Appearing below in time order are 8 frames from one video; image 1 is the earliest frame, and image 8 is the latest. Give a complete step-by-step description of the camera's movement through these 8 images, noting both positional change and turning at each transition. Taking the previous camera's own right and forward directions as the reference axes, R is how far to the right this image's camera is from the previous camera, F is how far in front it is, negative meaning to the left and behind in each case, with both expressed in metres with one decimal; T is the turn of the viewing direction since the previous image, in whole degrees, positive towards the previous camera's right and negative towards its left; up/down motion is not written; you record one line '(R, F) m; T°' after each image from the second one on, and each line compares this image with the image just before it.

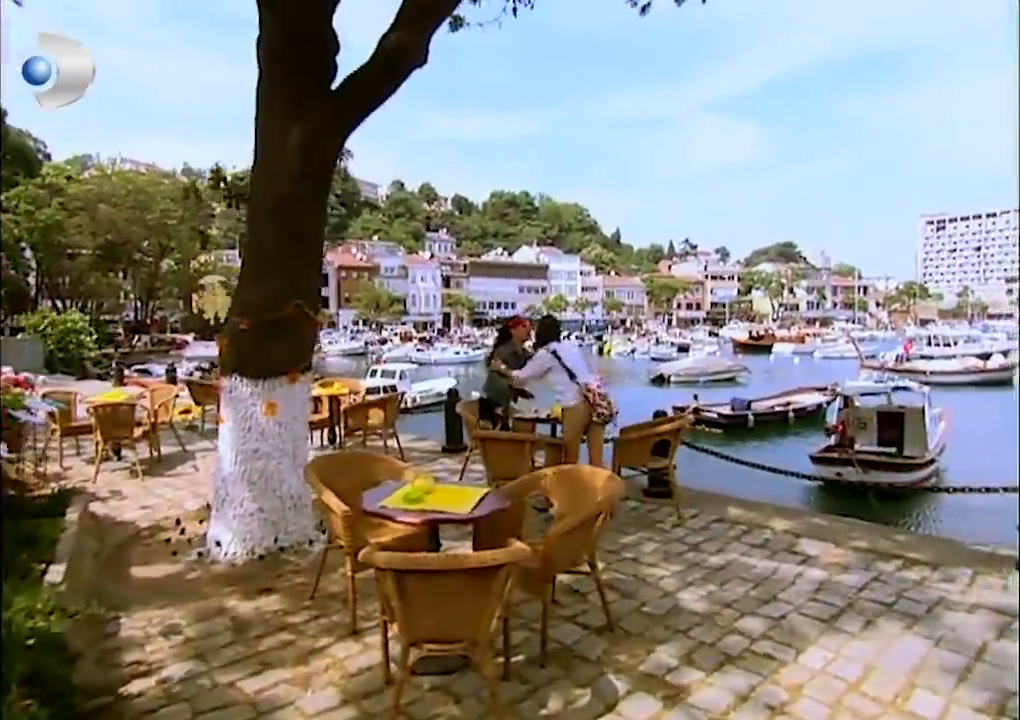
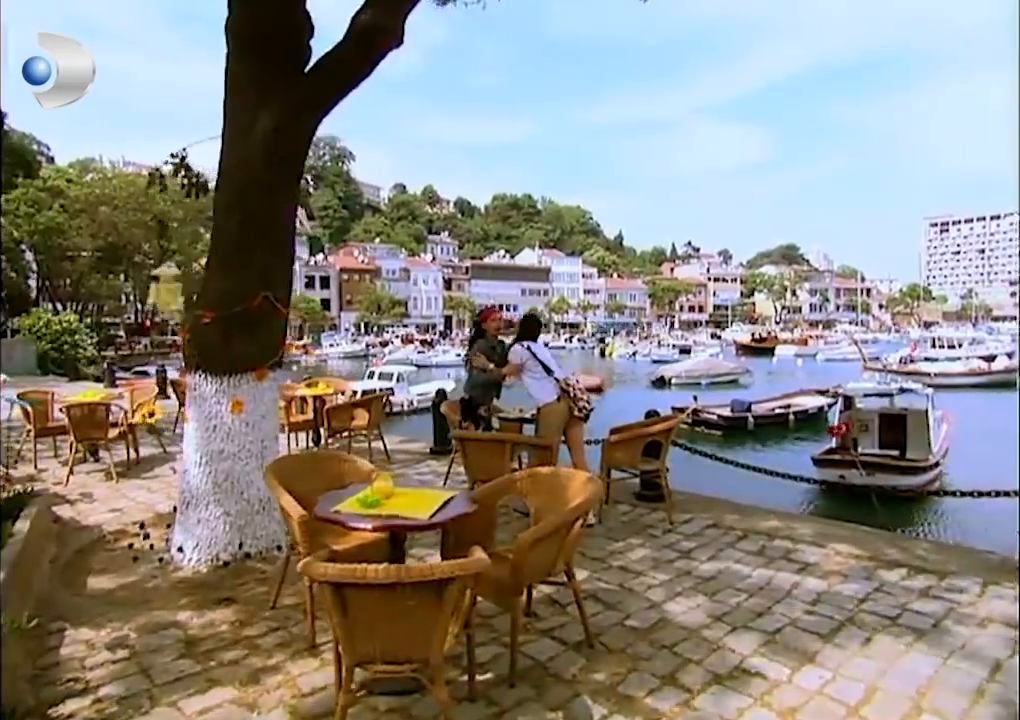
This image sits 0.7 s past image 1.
(+0.2, +0.3) m; 0°
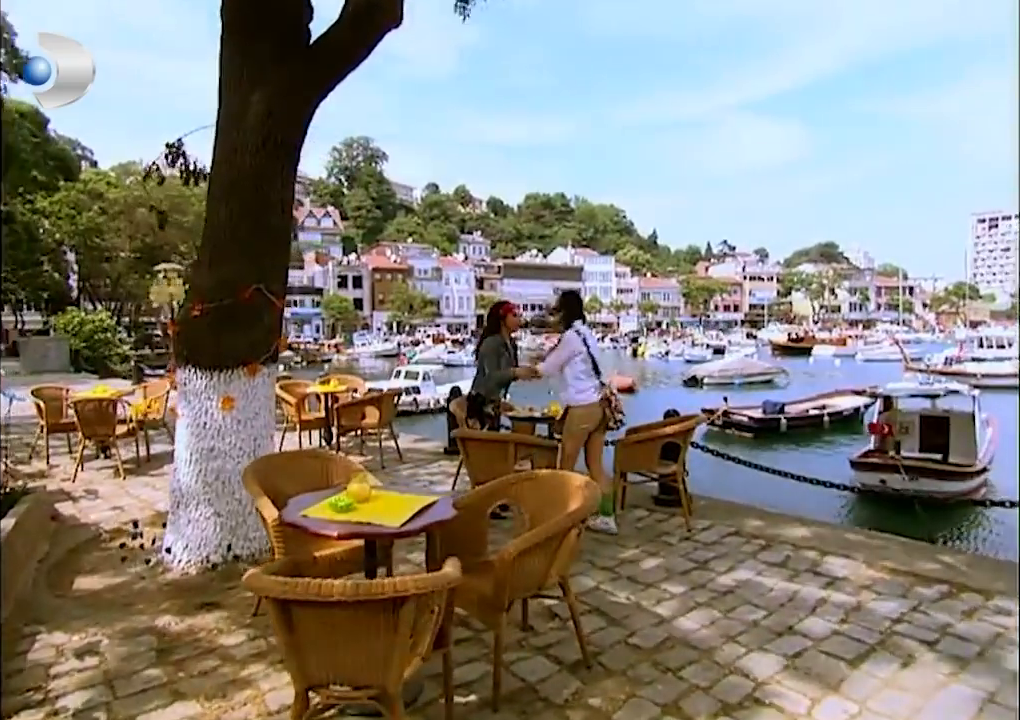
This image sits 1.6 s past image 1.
(+0.2, +0.3) m; -2°
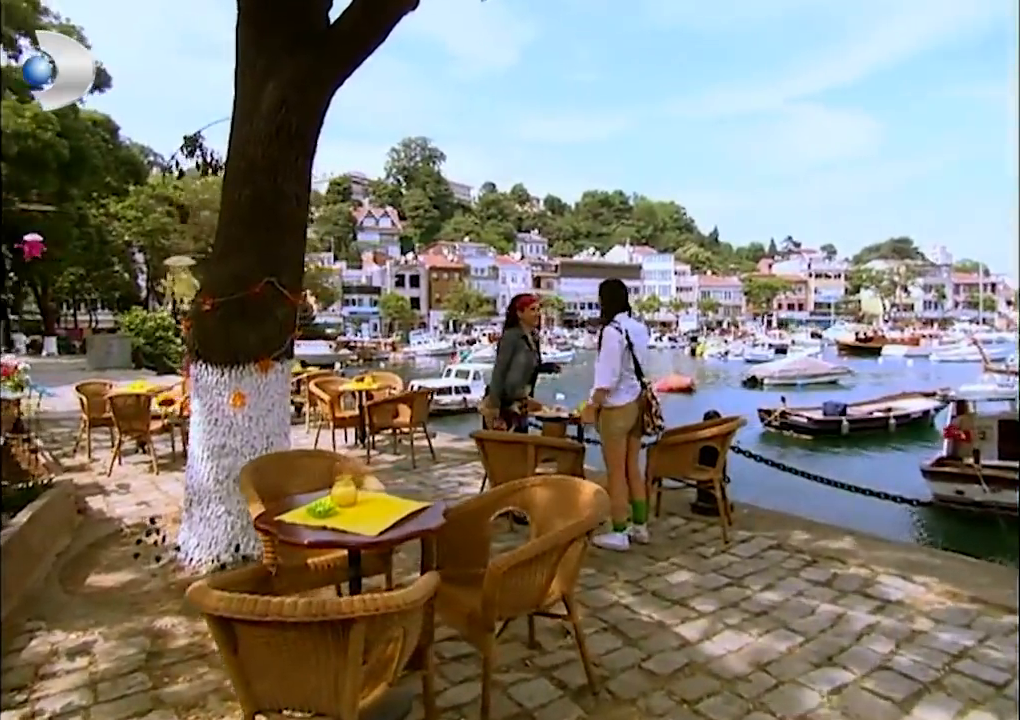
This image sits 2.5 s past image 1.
(+0.2, +0.3) m; -4°
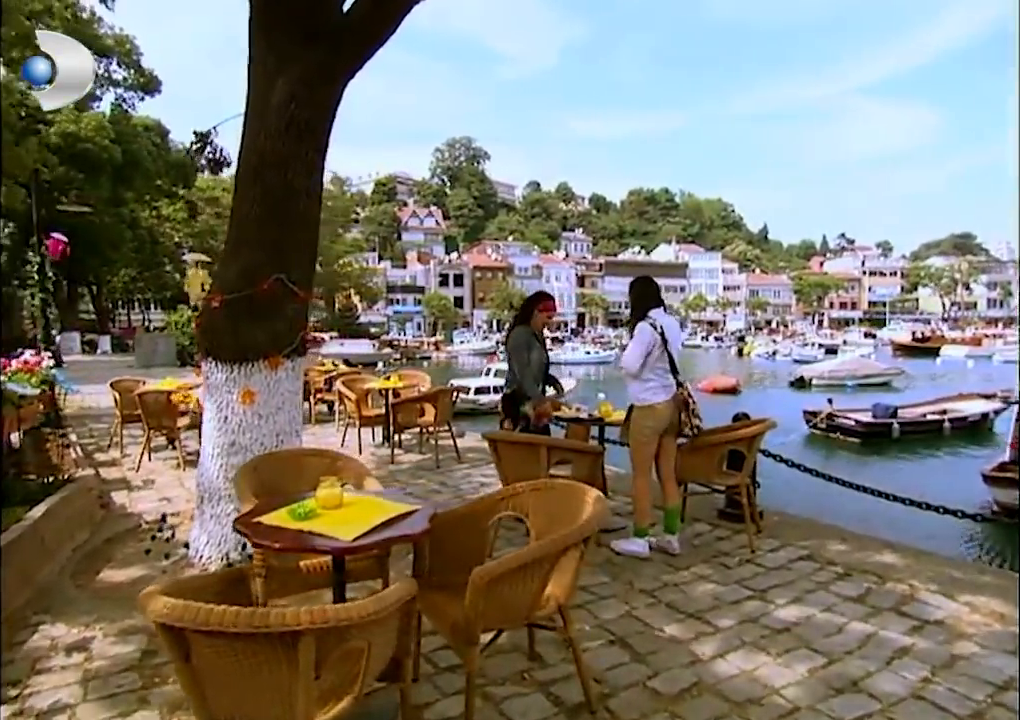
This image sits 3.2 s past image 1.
(+0.2, +0.2) m; -3°
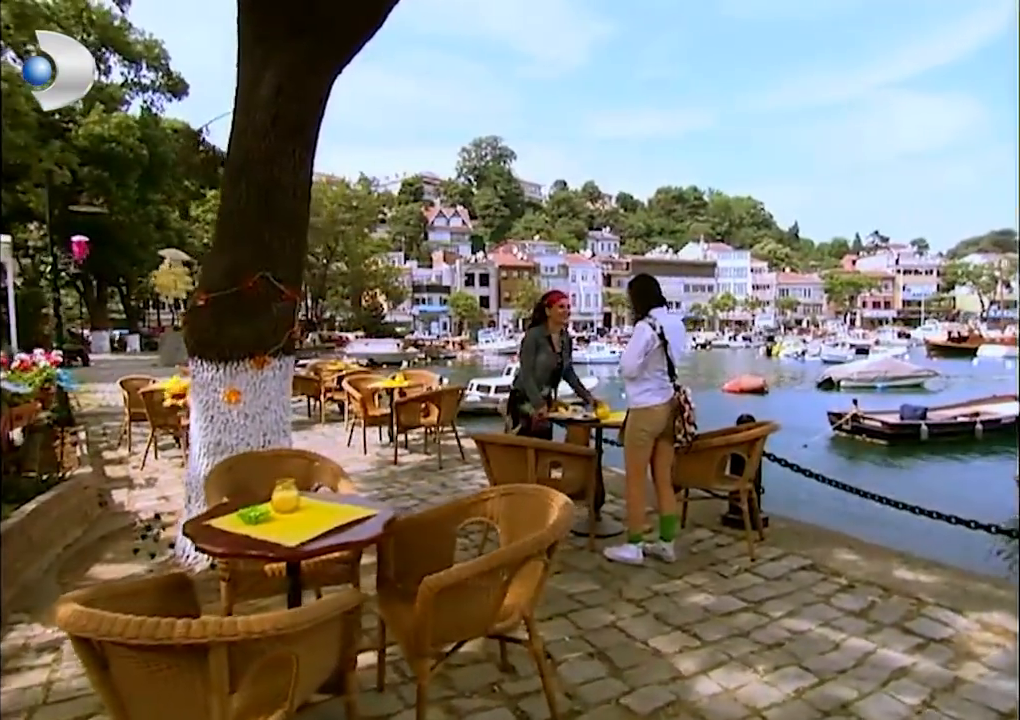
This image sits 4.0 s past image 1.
(+0.2, +0.2) m; -2°
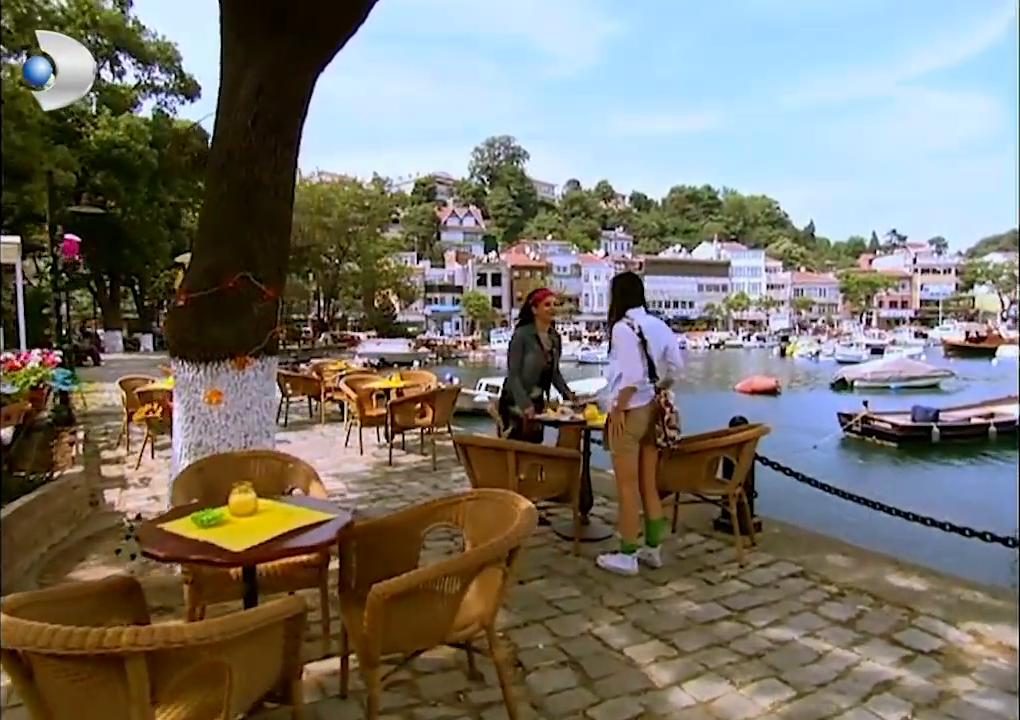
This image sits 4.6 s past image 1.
(+0.2, +0.1) m; -1°
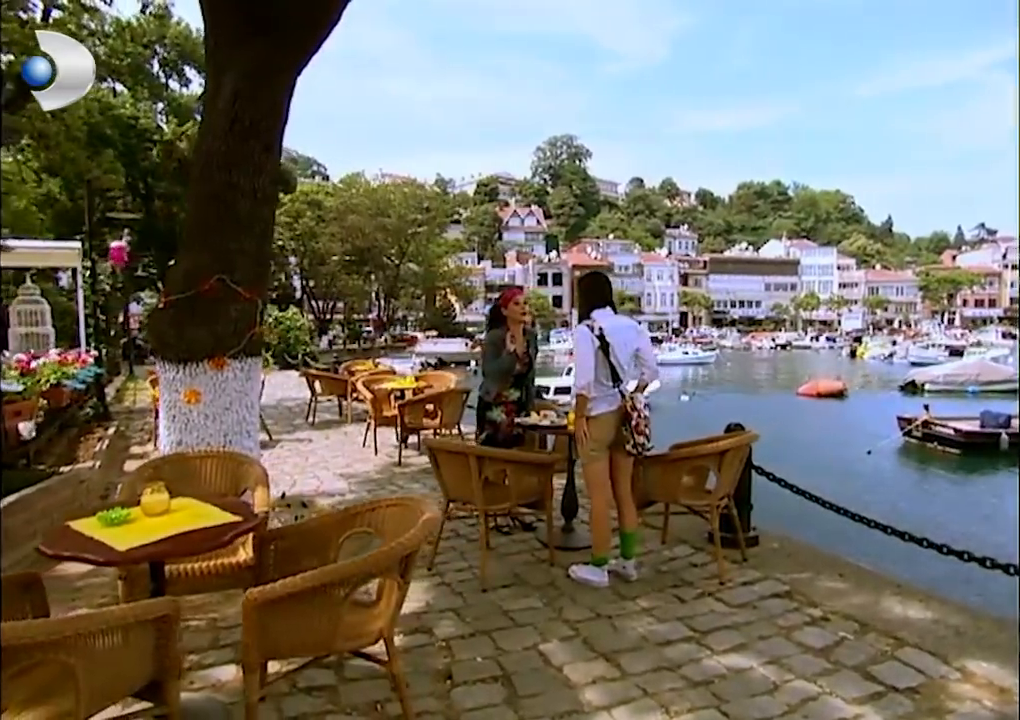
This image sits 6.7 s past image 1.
(+0.5, +0.2) m; -5°
